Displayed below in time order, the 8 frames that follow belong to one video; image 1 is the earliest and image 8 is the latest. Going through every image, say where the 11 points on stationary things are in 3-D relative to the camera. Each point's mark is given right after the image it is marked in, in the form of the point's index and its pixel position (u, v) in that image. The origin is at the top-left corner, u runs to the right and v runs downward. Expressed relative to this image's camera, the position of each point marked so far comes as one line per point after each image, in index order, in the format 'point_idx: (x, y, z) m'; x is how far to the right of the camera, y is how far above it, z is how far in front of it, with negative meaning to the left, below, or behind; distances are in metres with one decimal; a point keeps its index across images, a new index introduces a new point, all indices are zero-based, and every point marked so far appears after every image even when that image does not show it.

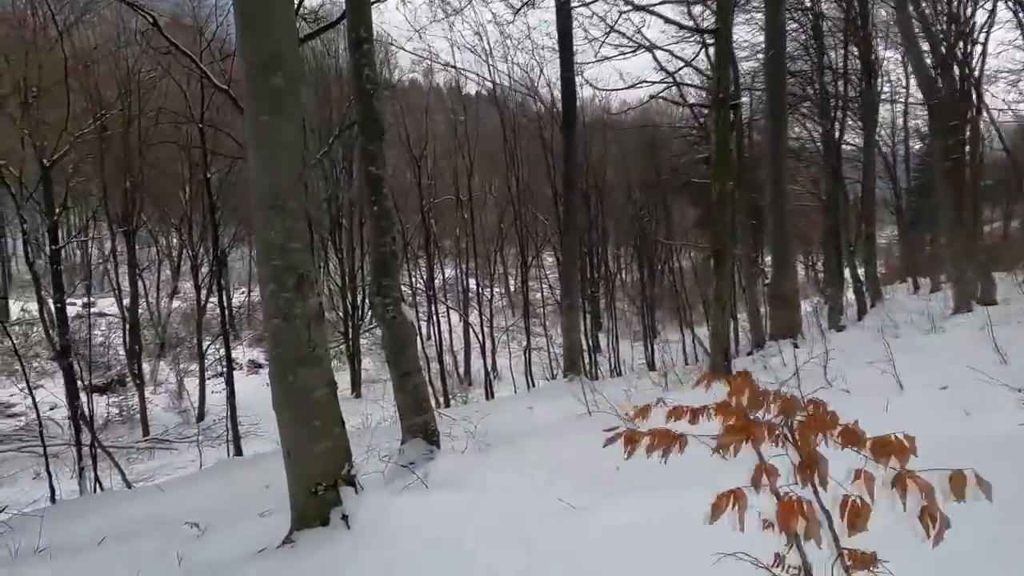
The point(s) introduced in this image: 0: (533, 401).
0: (+0.3, -1.3, +6.8) m
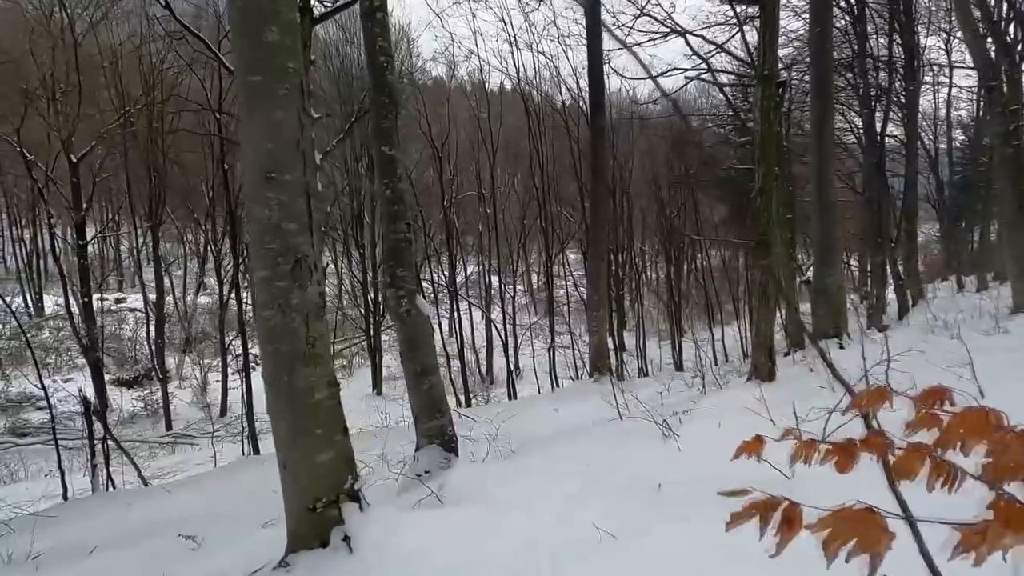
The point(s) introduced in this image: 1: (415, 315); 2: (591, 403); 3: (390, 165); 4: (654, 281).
0: (+0.5, -1.3, +6.4) m
1: (-0.6, -0.1, +3.3) m
2: (+0.8, -1.2, +5.8) m
3: (-0.7, +0.7, +3.3) m
4: (+3.9, +0.2, +15.8) m
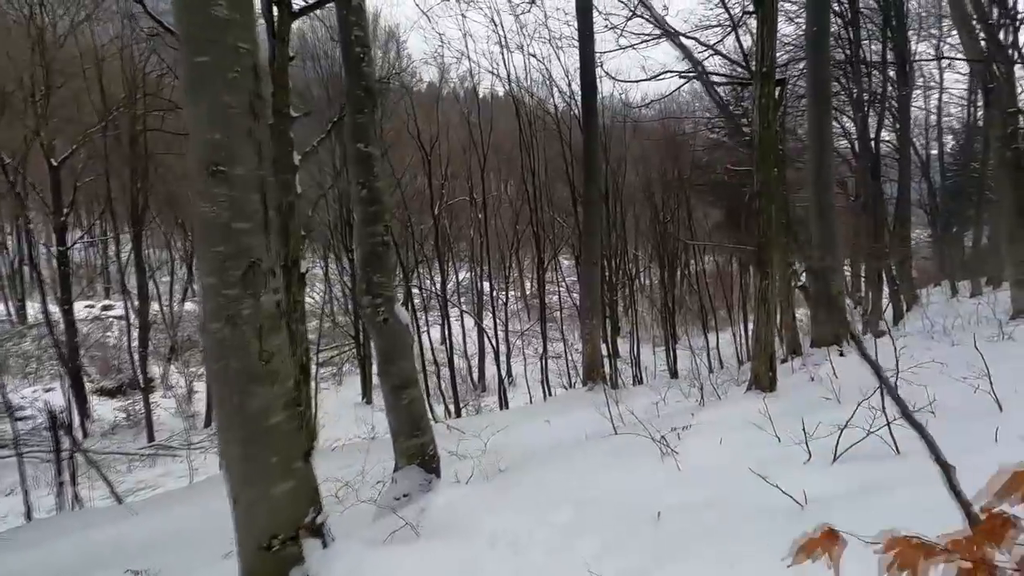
0: (+0.4, -1.3, +6.2) m
1: (-0.6, -0.2, +3.1) m
2: (+0.7, -1.2, +5.6) m
3: (-0.8, +0.7, +3.1) m
4: (+3.7, 0.0, +15.6) m
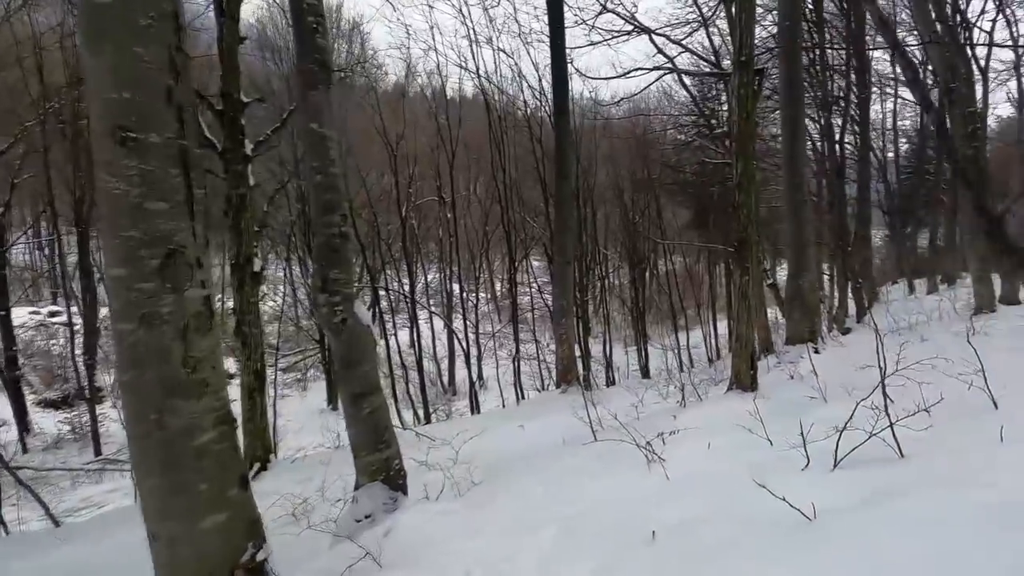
0: (+0.1, -1.3, +5.9) m
1: (-0.8, -0.2, +2.7) m
2: (+0.5, -1.2, +5.4) m
3: (-0.9, +0.7, +2.8) m
4: (+2.9, 0.0, +15.5) m
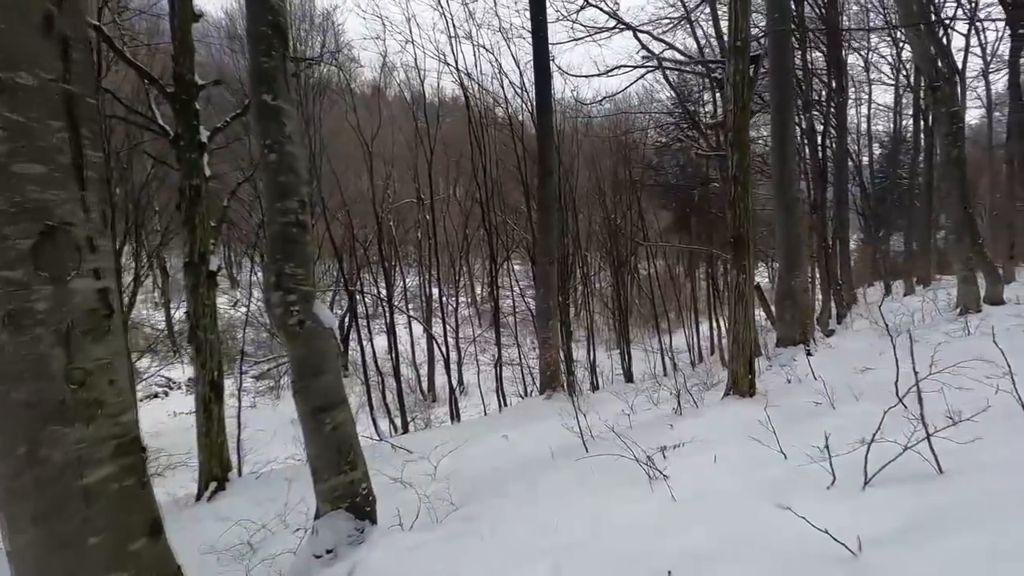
0: (0.0, -1.3, +5.6) m
1: (-0.8, -0.1, +2.4) m
2: (+0.3, -1.2, +5.0) m
3: (-1.0, +0.7, +2.4) m
4: (+2.4, 0.0, +15.3) m
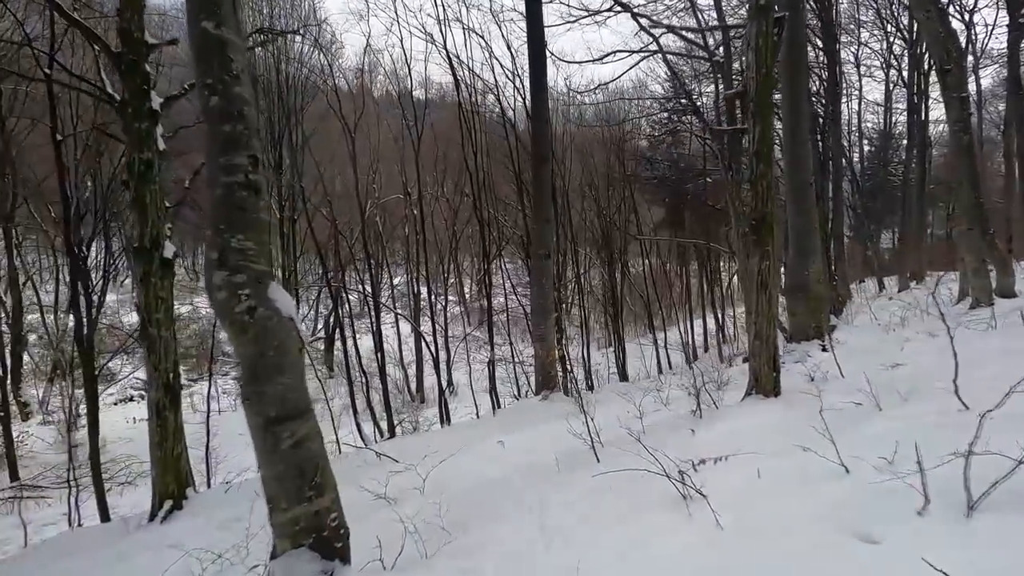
0: (-0.1, -1.3, +5.1) m
1: (-0.8, -0.1, +1.9) m
2: (+0.3, -1.1, +4.5) m
3: (-1.0, +0.8, +1.9) m
4: (+2.1, +0.1, +14.8) m
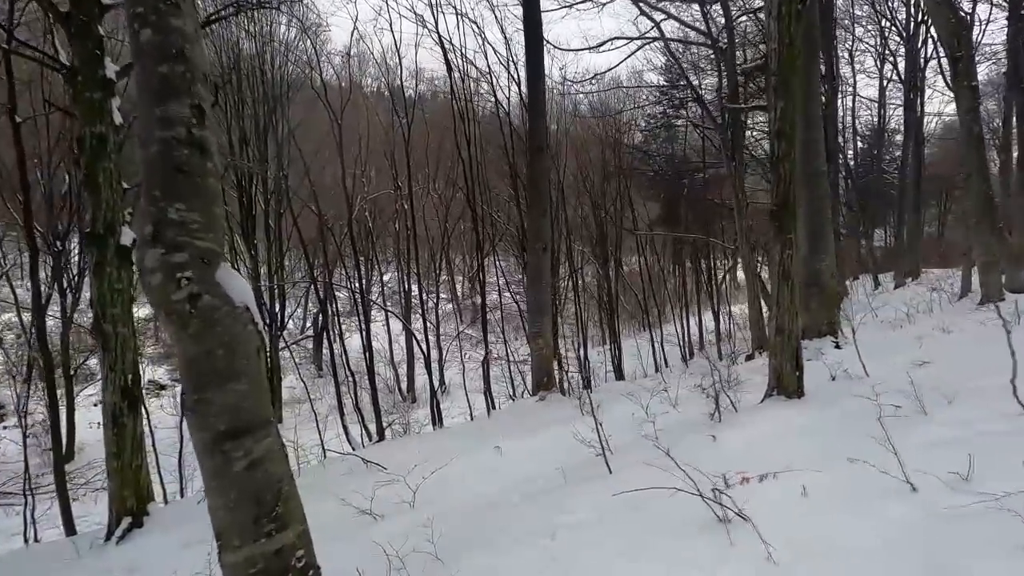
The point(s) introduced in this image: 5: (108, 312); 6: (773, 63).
0: (-0.1, -1.2, +4.7) m
1: (-0.8, 0.0, +1.5) m
2: (+0.3, -1.1, +4.2) m
3: (-0.9, +0.8, +1.5) m
4: (+2.0, +0.1, +14.5) m
5: (-2.3, -0.1, +3.3) m
6: (+1.7, +1.5, +3.7) m
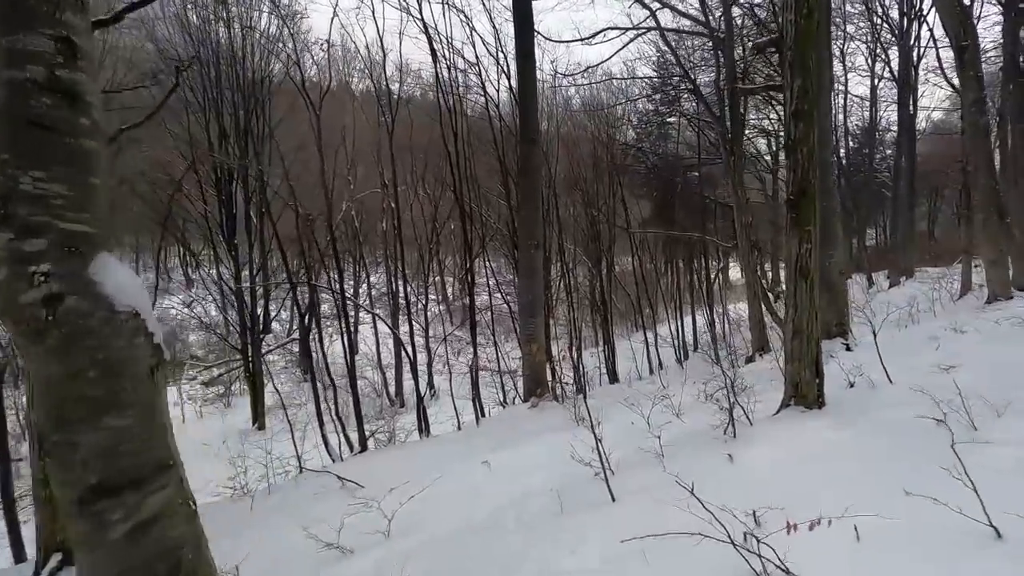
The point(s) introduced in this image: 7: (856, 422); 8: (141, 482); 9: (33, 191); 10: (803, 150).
0: (-0.2, -1.2, +4.3) m
1: (-0.8, 0.0, +1.1) m
2: (+0.2, -1.1, +3.8) m
3: (-1.0, +0.8, +1.1) m
4: (+1.7, +0.1, +14.1) m
5: (-2.4, -0.1, +2.8) m
6: (+1.6, +1.5, +3.3) m
7: (+1.8, -0.7, +3.0) m
8: (-0.7, -0.4, +1.2) m
9: (-0.9, +0.2, +1.1) m
10: (+1.7, +0.8, +3.3) m
